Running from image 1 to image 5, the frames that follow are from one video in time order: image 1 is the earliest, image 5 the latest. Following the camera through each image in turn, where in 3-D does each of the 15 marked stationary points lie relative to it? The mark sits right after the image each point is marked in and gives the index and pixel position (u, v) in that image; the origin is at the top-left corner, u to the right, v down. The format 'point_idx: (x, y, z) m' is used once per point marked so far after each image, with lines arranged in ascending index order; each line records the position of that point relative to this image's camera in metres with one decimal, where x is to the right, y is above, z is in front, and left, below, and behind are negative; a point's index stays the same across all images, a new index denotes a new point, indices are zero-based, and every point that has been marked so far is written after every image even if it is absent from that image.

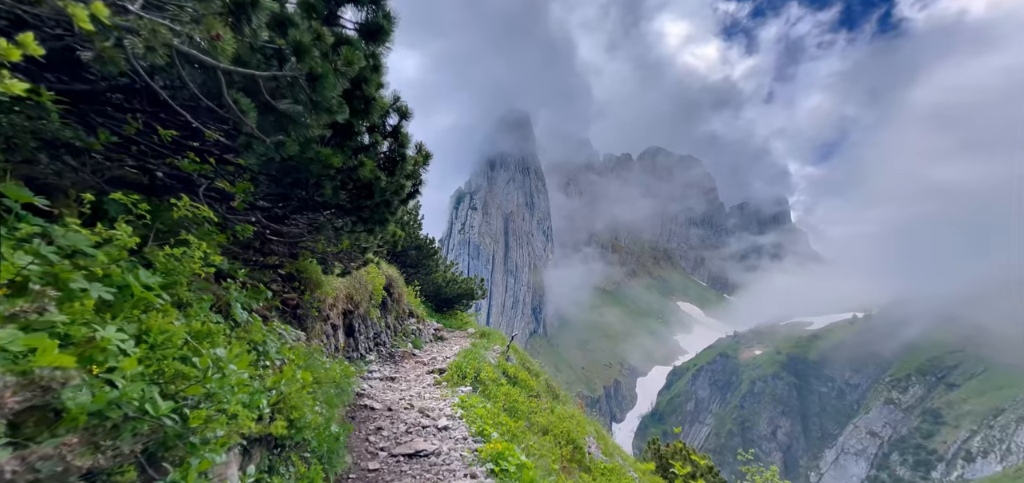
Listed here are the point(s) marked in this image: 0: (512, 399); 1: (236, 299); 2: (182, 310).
0: (0.0, -4.9, +13.9) m
1: (-3.3, -0.7, +5.3) m
2: (-3.0, -0.7, +4.2) m
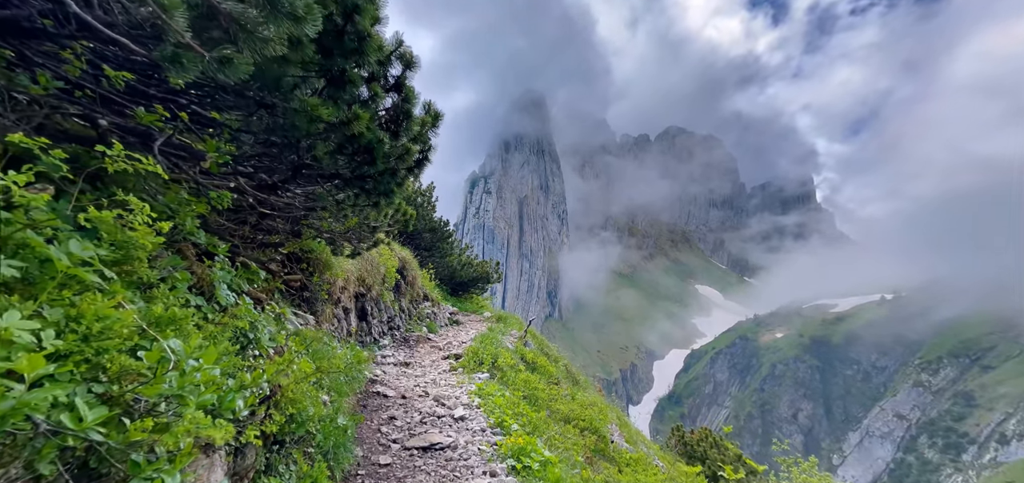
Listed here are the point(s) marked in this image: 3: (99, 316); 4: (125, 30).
0: (+0.6, -4.2, +13.2) m
1: (-3.0, -0.4, +4.6) m
2: (-2.8, -0.4, +3.4) m
3: (-2.6, -0.5, +2.9) m
4: (-3.1, +1.7, +3.6) m
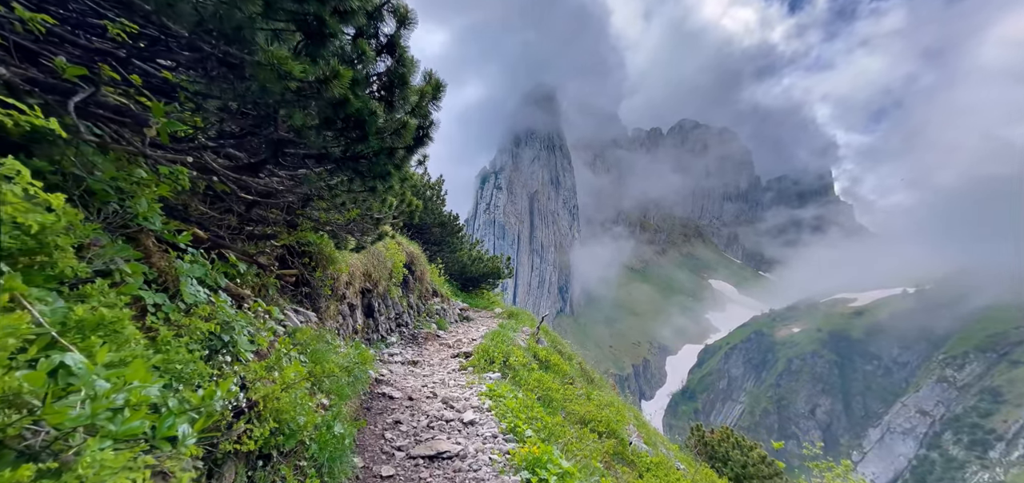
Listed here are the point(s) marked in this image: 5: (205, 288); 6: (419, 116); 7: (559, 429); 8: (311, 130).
0: (+0.9, -4.0, +12.5) m
1: (-2.9, -0.3, +3.9) m
2: (-2.7, -0.3, +2.8) m
3: (-2.5, -0.4, +2.2) m
4: (-3.0, +1.8, +2.9) m
5: (-3.1, -0.5, +4.6) m
6: (-1.1, +1.4, +5.3) m
7: (+1.0, -4.0, +9.7) m
8: (-2.0, +1.0, +4.6) m
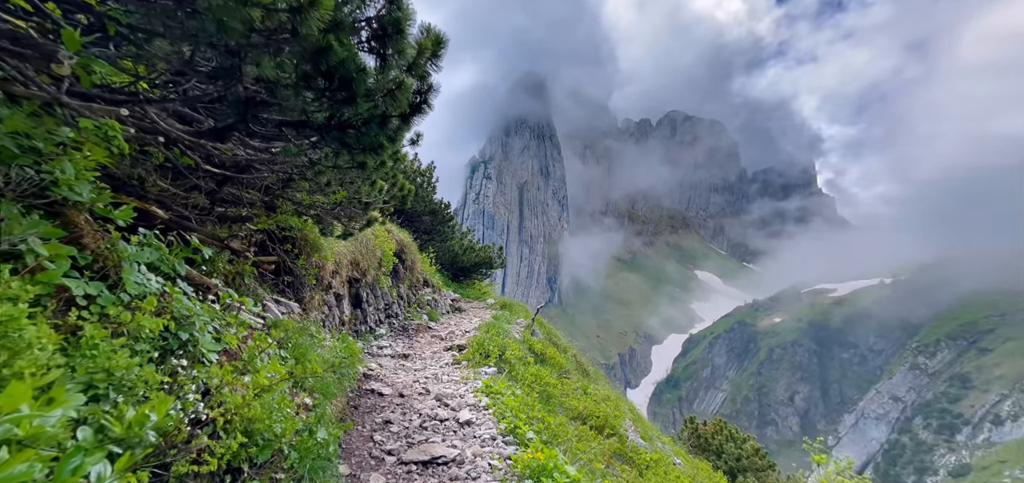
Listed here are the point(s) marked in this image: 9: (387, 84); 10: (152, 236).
0: (+0.8, -3.7, +11.9) m
1: (-2.8, -0.1, +3.2) m
2: (-2.5, -0.2, +2.0) m
3: (-2.3, -0.3, +1.4) m
4: (-2.8, +1.9, +2.1) m
5: (-3.0, -0.3, +3.9) m
6: (-0.9, +1.6, +4.5) m
7: (+1.0, -3.8, +9.2) m
8: (-1.8, +1.2, +3.8) m
9: (-1.2, +1.5, +4.3) m
10: (-3.0, 0.0, +3.8) m
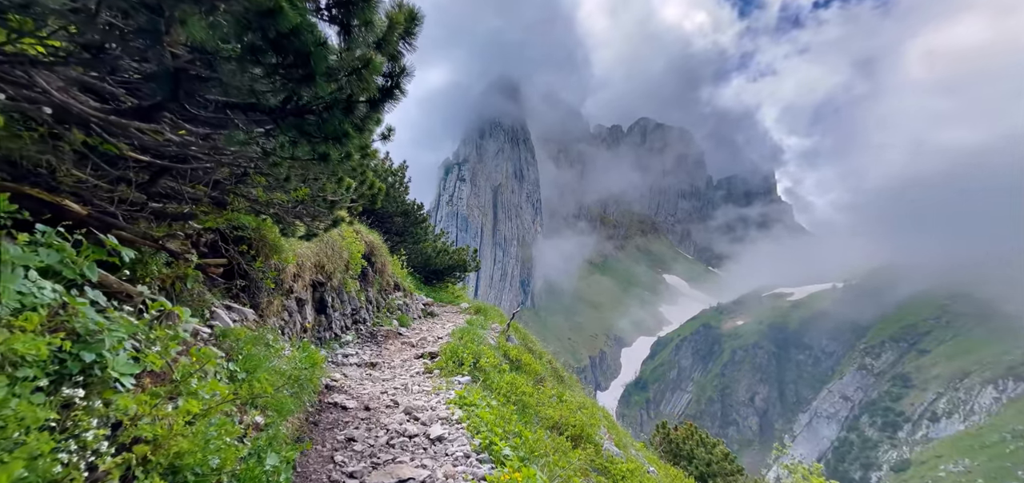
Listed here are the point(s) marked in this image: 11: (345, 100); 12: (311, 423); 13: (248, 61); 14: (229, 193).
0: (+0.2, -3.8, +11.4) m
1: (-2.8, -0.1, +2.5) m
2: (-2.6, -0.2, +1.3) m
3: (-2.3, -0.3, +0.8) m
4: (-2.8, +1.9, +1.5) m
5: (-3.1, -0.3, +3.2) m
6: (-1.1, +1.6, +4.0) m
7: (+0.5, -3.8, +8.7) m
8: (-1.9, +1.2, +3.2) m
9: (-1.3, +1.5, +3.7) m
10: (-3.1, 0.0, +3.1) m
11: (-1.4, +1.2, +3.9) m
12: (-3.4, -3.1, +7.6) m
13: (-1.9, +1.2, +3.3) m
14: (-3.9, +0.7, +6.3) m
